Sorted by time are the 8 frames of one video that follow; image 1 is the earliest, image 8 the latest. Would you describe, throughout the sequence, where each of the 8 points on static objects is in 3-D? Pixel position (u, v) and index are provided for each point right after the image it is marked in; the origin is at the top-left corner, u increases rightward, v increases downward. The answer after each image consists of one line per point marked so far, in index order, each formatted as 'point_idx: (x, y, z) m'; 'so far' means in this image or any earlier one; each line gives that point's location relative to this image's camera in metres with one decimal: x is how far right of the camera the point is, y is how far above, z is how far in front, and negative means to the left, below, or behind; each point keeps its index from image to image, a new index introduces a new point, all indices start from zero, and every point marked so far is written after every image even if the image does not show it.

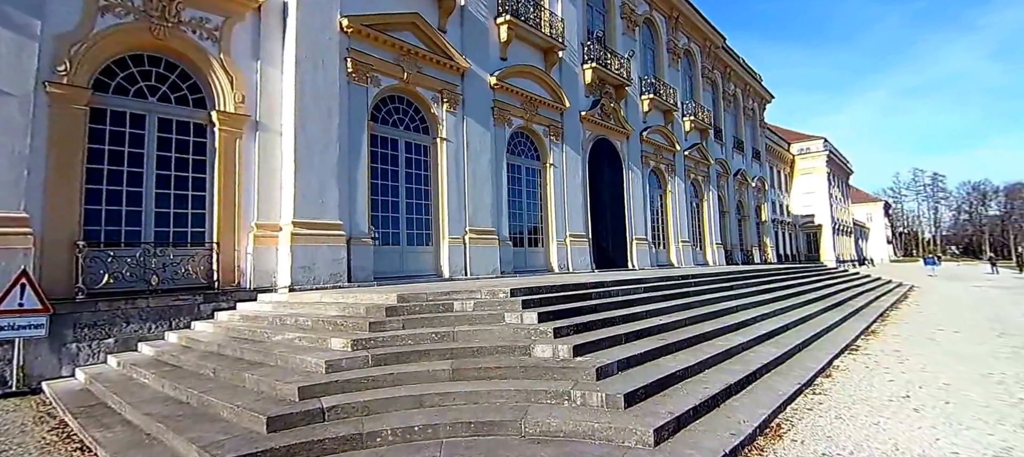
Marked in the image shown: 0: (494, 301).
0: (-0.2, -0.8, +5.6) m
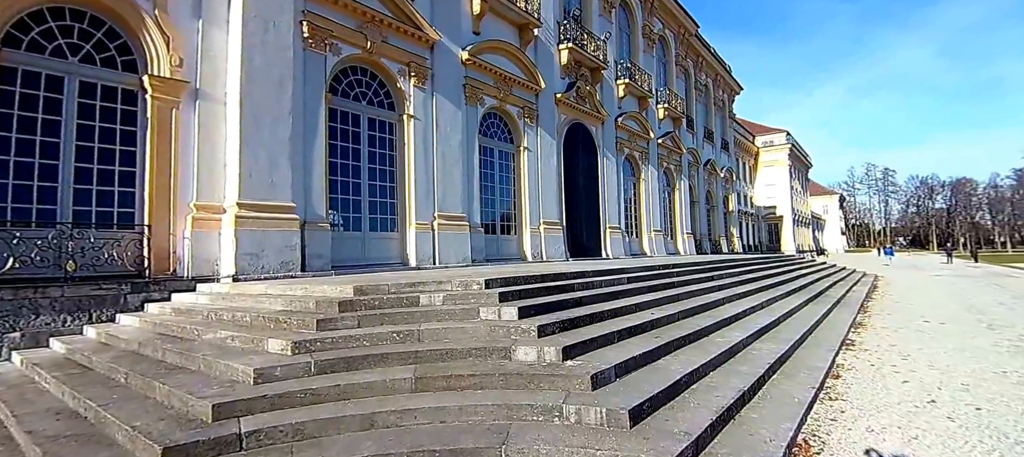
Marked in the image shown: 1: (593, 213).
0: (-0.5, -0.7, +4.9) m
1: (+2.8, +0.5, +16.7) m
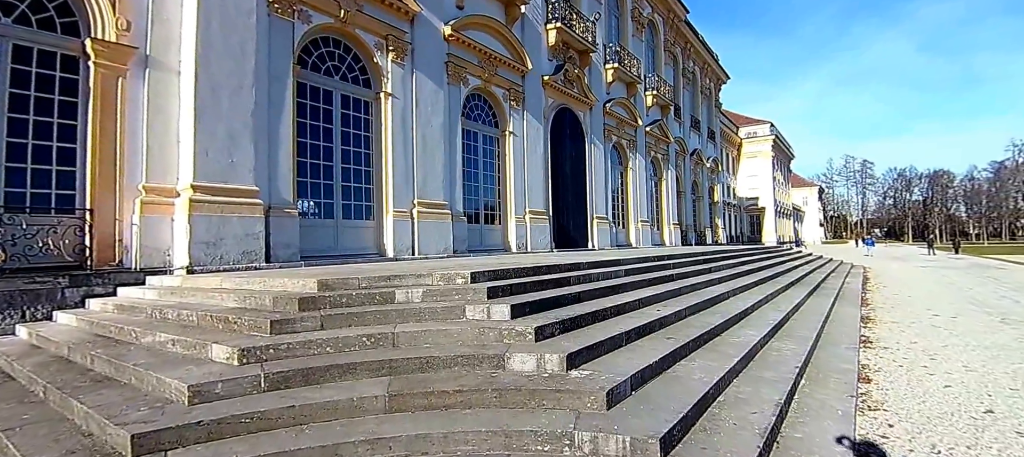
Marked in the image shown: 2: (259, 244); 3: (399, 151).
0: (-0.6, -0.5, +4.2) m
1: (+2.3, +0.9, +16.1) m
2: (-3.9, -0.2, +7.5) m
3: (-2.4, +1.6, +10.0) m
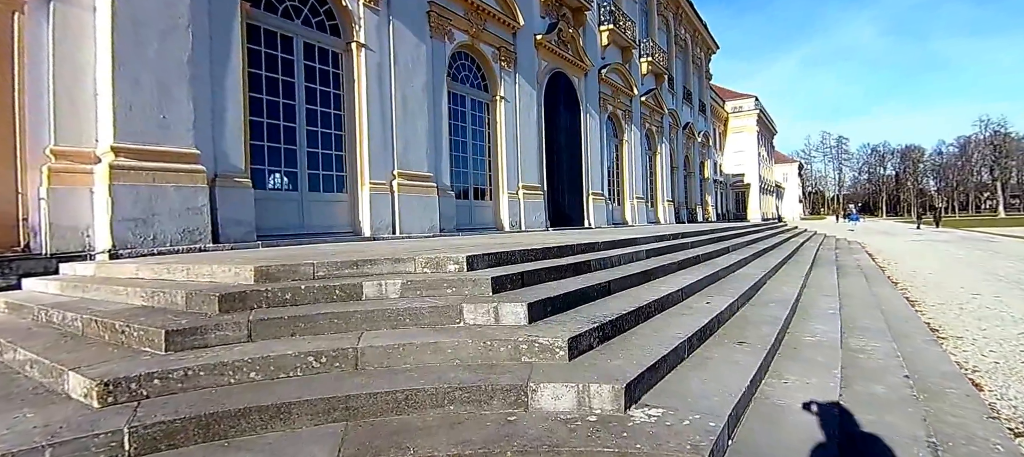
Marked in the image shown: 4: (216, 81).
0: (-0.5, -0.3, +3.0) m
1: (+2.0, +1.6, +15.0) m
2: (-4.0, +0.1, +6.2) m
3: (-2.5, +2.1, +8.7) m
4: (-4.0, +2.0, +6.4) m
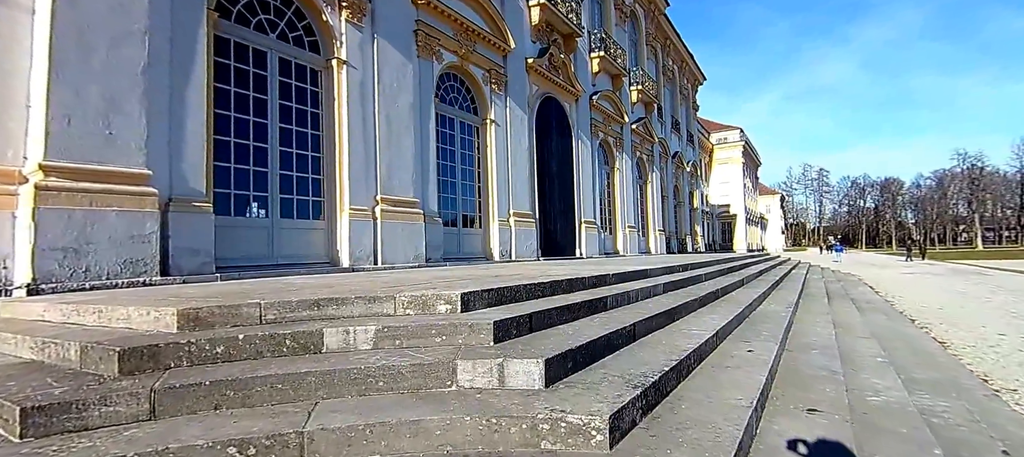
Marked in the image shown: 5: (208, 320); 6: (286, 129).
0: (-0.4, -0.5, +2.3) m
1: (+1.7, +0.8, +14.5) m
2: (-4.0, -0.2, +5.4) m
3: (-2.6, +1.6, +8.0) m
4: (-4.0, +1.6, +5.8) m
5: (-1.5, -0.4, +2.4) m
6: (-3.4, +1.5, +7.2) m
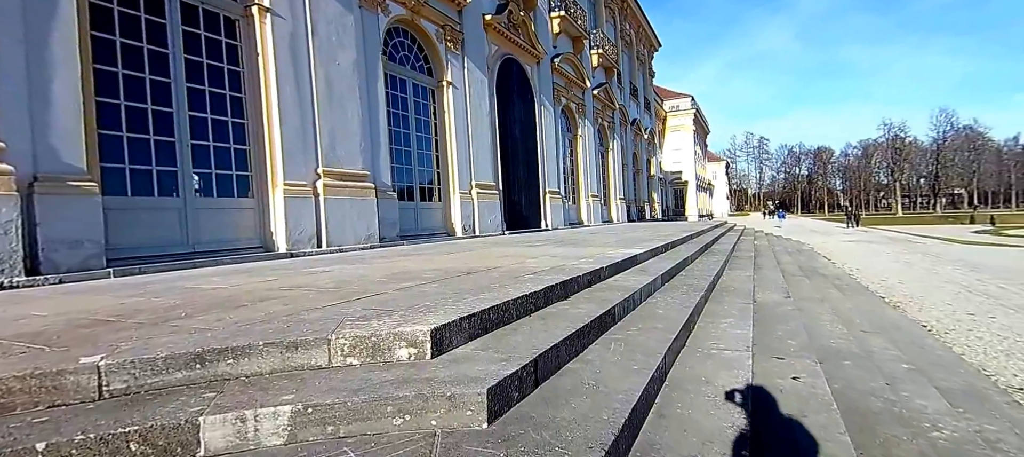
0: (-0.4, -0.5, +1.5) m
1: (+0.5, +1.5, +13.6) m
2: (-4.3, -0.1, +4.2) m
3: (-3.2, +1.9, +6.8) m
4: (-4.4, +1.7, +4.4) m
5: (-1.5, -0.5, +1.4) m
6: (-3.9, +1.7, +5.9) m
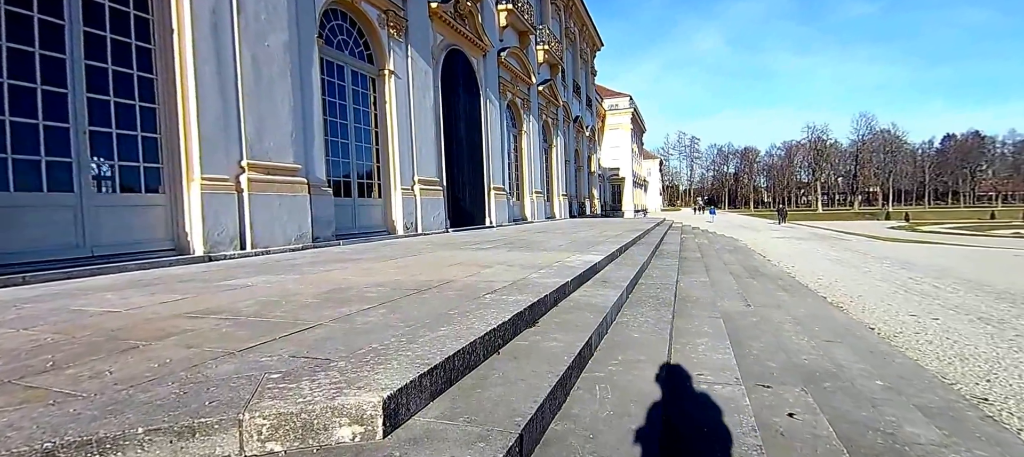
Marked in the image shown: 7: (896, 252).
0: (-0.5, -0.6, +1.0) m
1: (-1.0, +1.6, +13.2) m
2: (-4.6, -0.2, +3.2) m
3: (-3.8, +1.8, +6.0) m
4: (-4.7, +1.6, +3.4) m
5: (-1.5, -0.6, +0.8) m
6: (-4.4, +1.7, +5.0) m
7: (+12.7, -0.8, +15.8) m
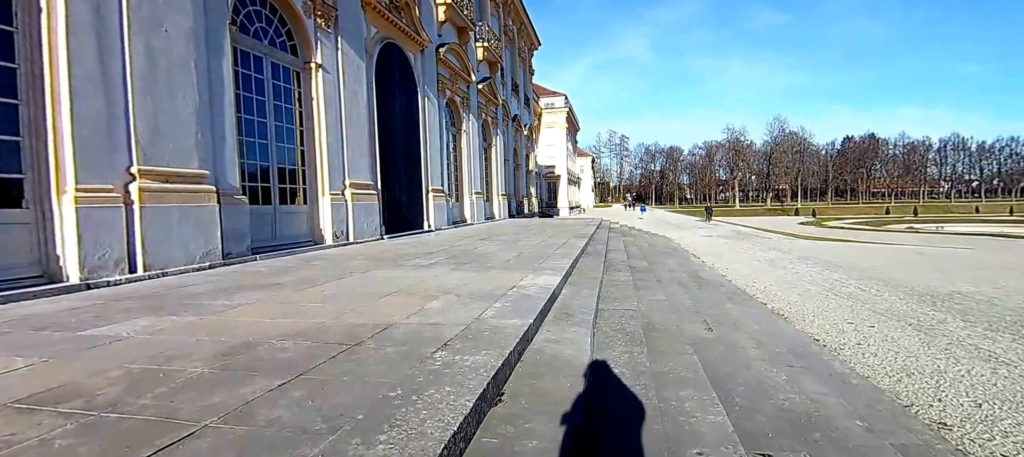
0: (-0.4, -0.9, +0.4) m
1: (-2.6, +1.4, +12.4) m
2: (-4.8, -0.5, +2.0) m
3: (-4.4, +1.6, +4.9) m
4: (-5.0, +1.4, +2.2) m
5: (-1.4, -0.9, +0.1) m
6: (-4.8, +1.4, +3.8) m
7: (+10.7, -0.8, +16.8) m
